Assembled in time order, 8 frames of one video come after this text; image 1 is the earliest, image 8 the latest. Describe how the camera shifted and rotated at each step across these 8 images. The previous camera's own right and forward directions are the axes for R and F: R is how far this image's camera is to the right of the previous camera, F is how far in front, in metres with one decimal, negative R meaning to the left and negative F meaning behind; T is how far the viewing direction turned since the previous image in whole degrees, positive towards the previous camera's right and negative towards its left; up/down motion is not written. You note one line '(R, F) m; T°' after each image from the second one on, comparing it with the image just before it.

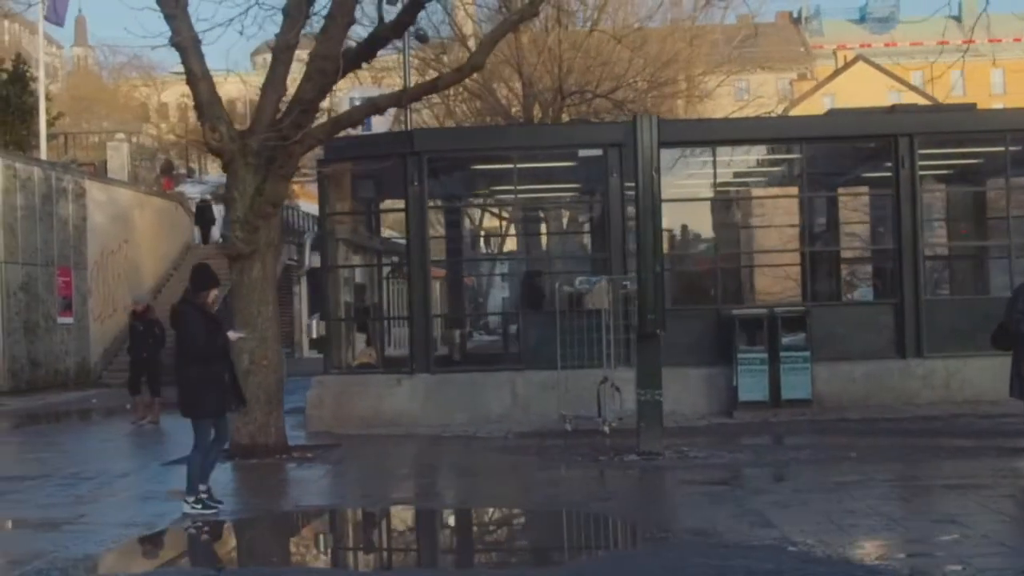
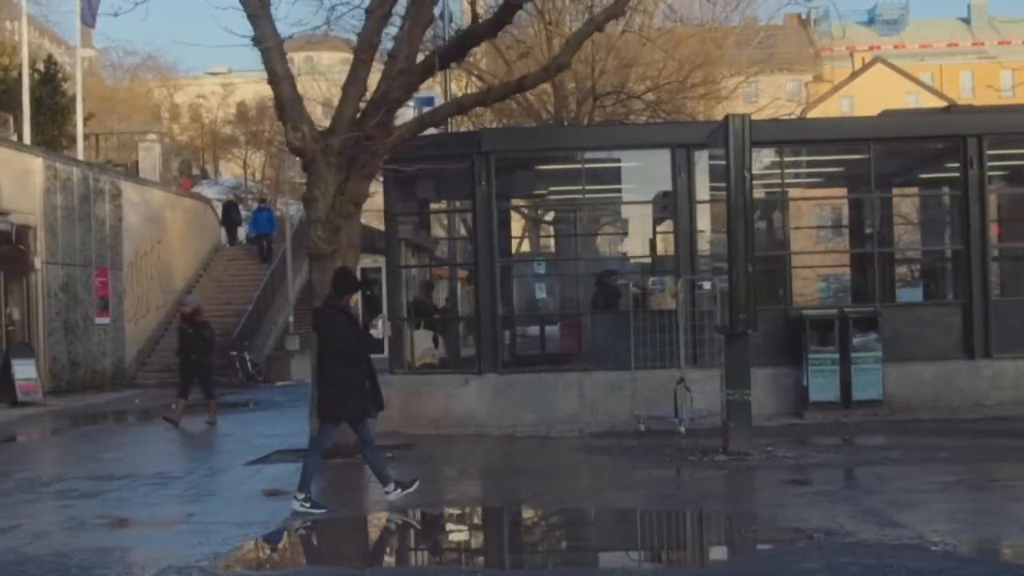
(-0.7, 0.0) m; 0°
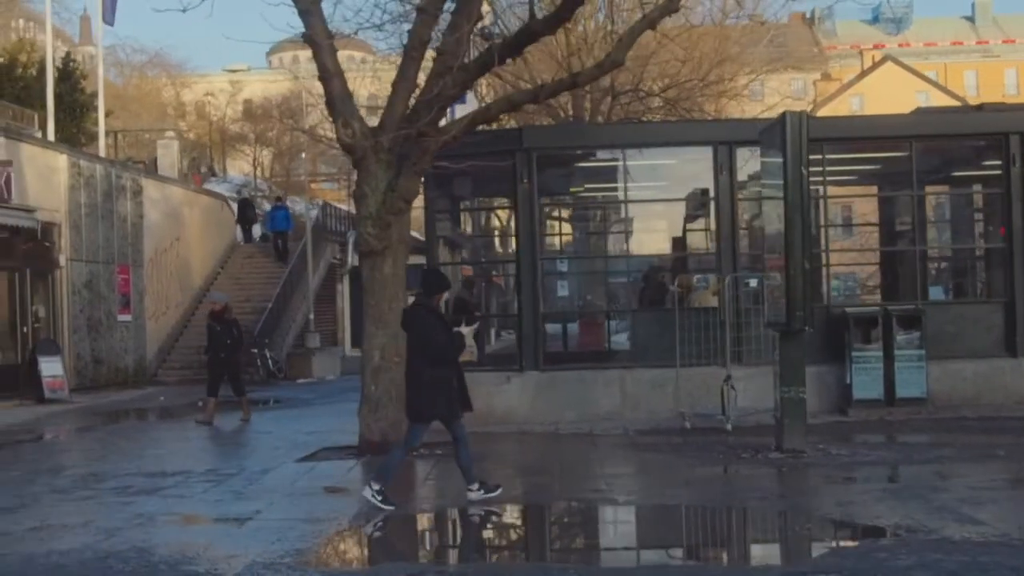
(-0.4, 0.0) m; 0°
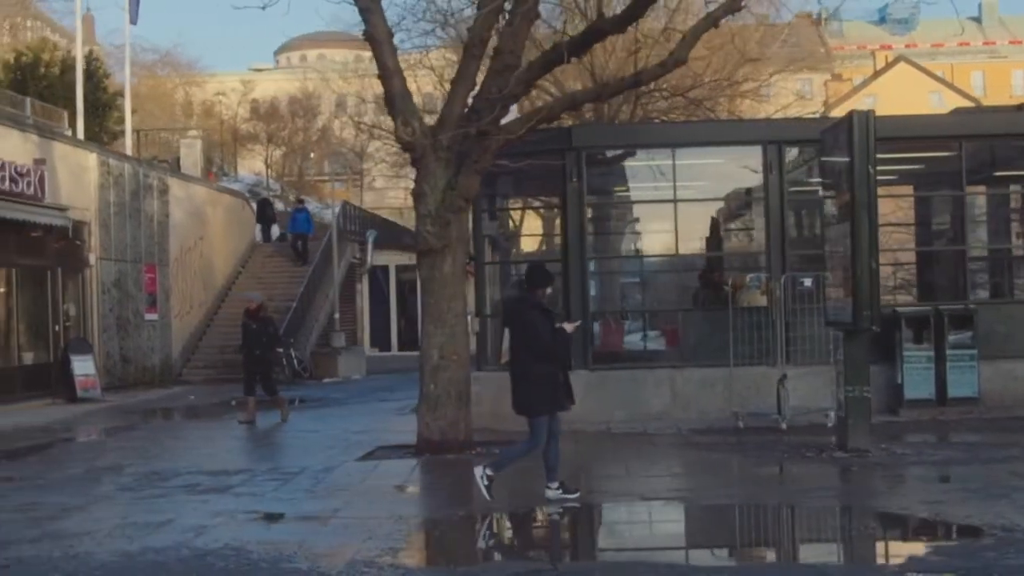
(-0.5, 0.0) m; 0°
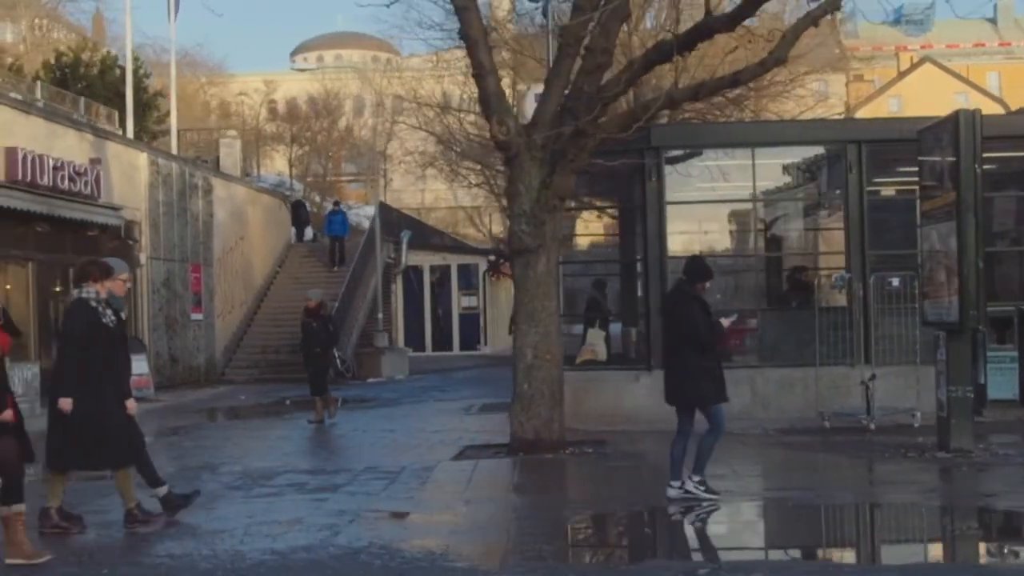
(-0.8, 0.0) m; 0°
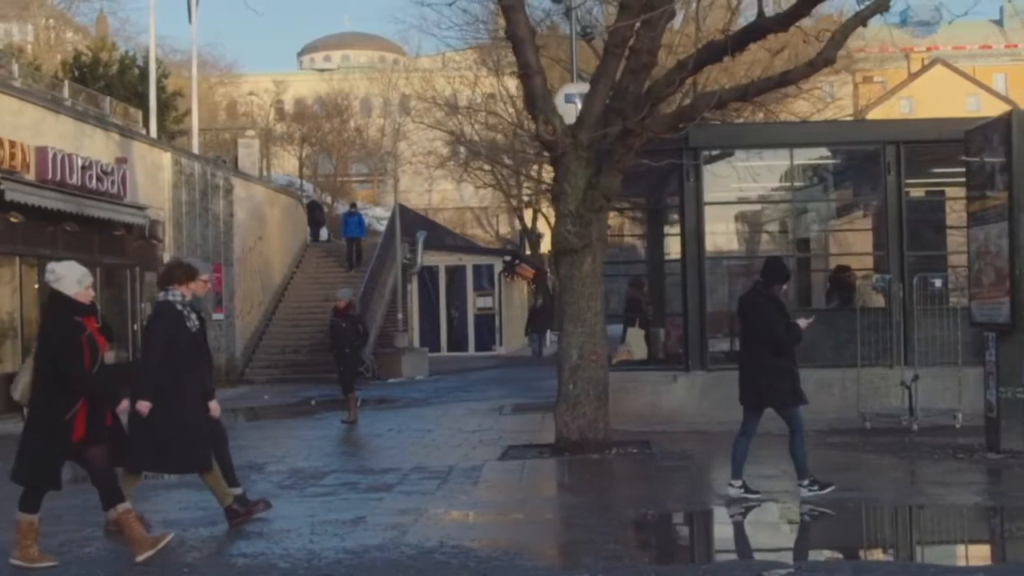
(-0.4, 0.0) m; 0°
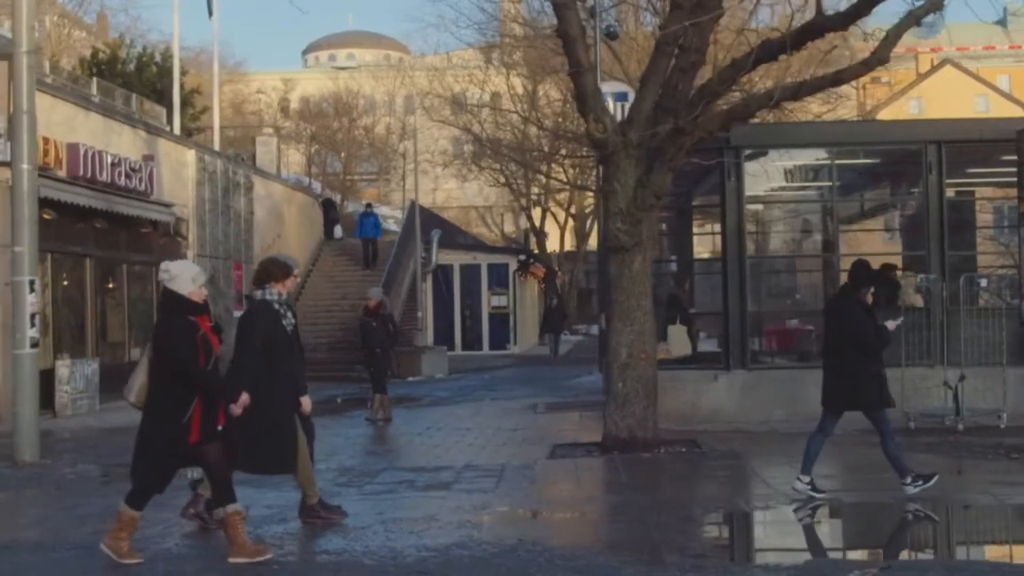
(-0.4, 0.0) m; 0°
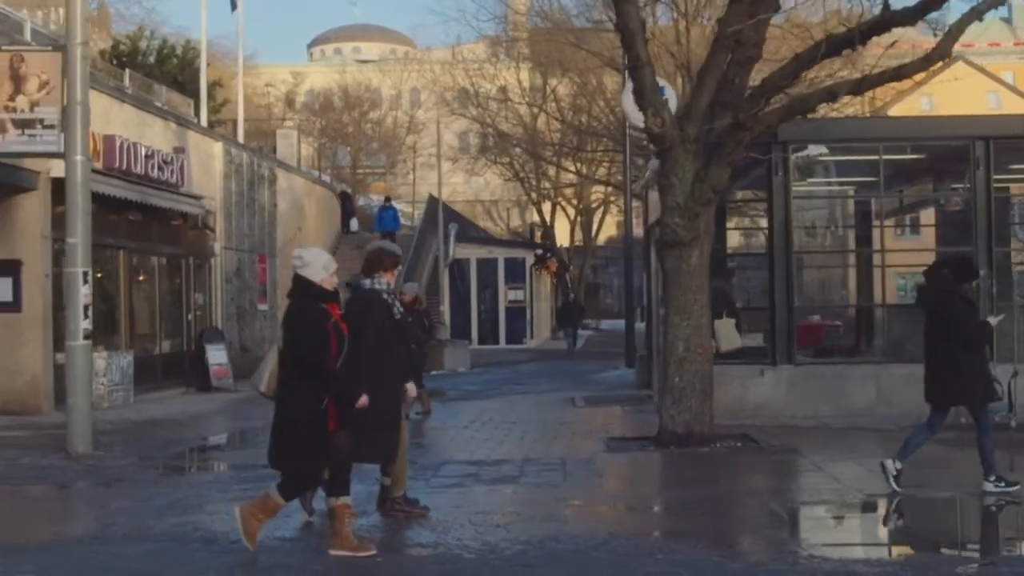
(-0.5, 0.0) m; 0°
